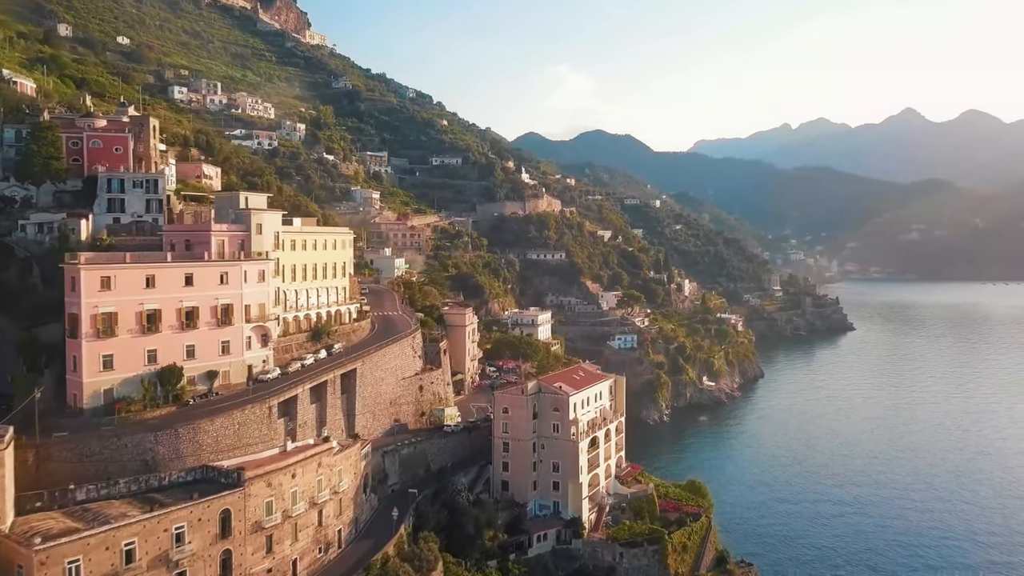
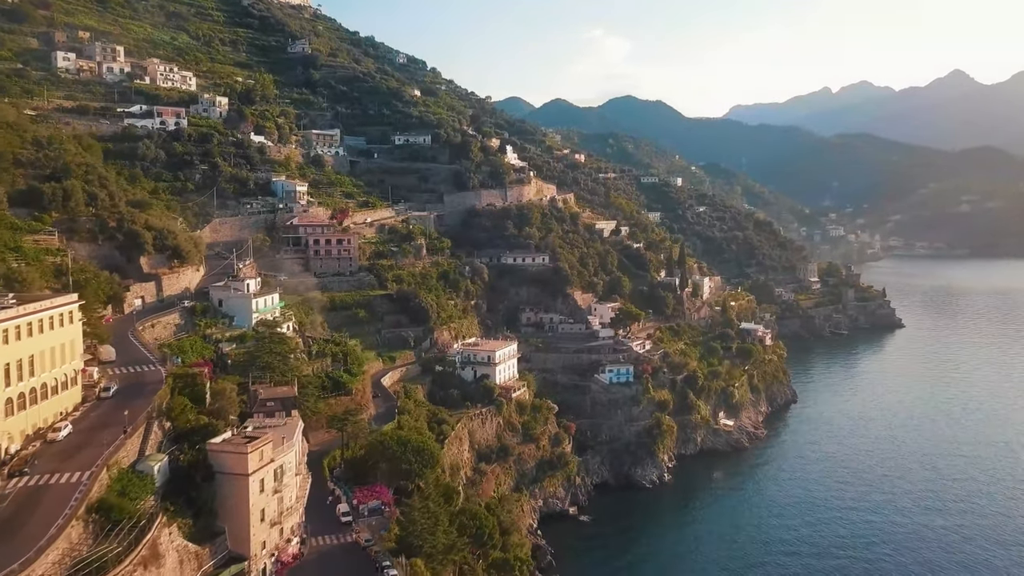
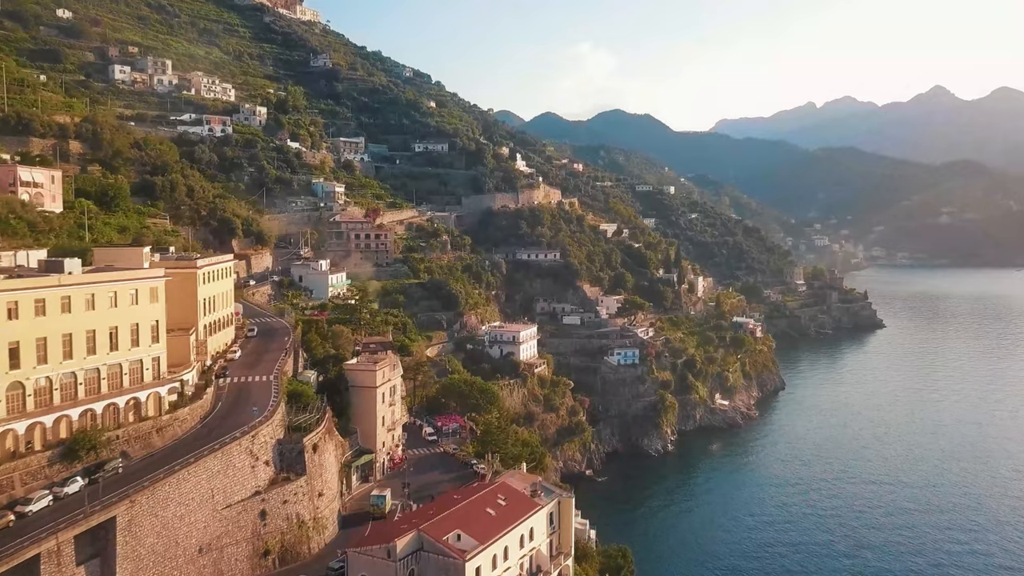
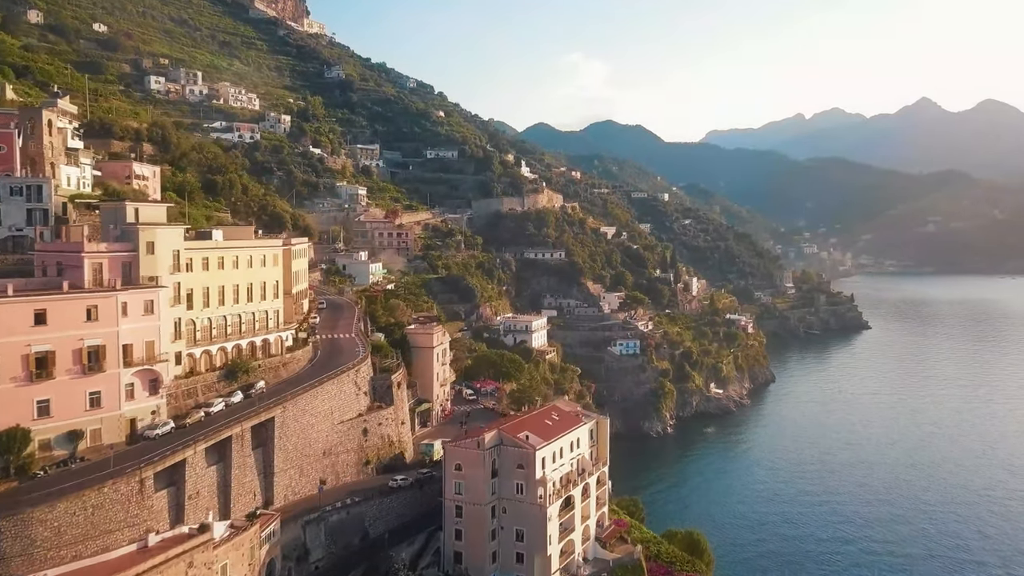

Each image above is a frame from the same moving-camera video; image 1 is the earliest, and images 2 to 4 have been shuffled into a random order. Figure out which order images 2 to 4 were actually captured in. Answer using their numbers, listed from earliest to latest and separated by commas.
4, 3, 2
